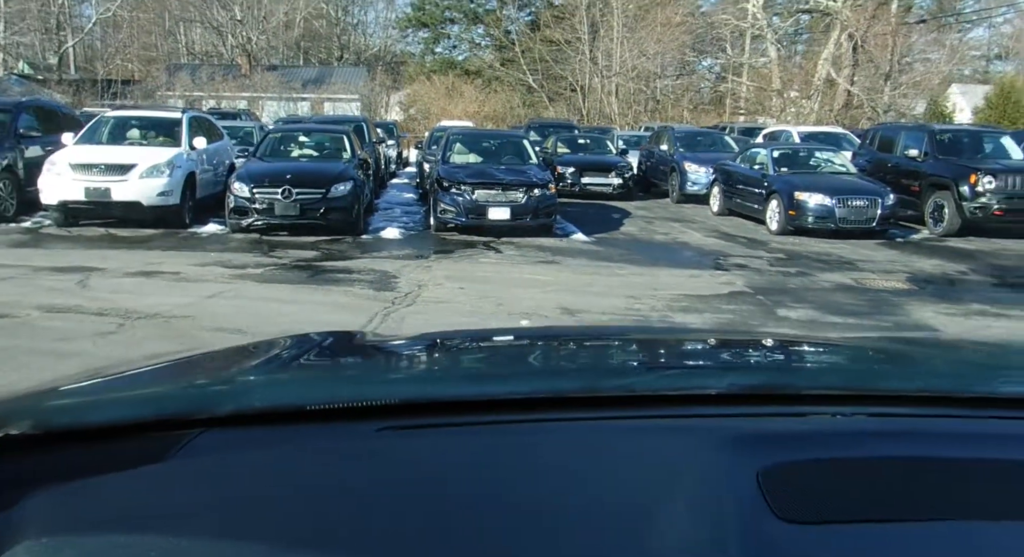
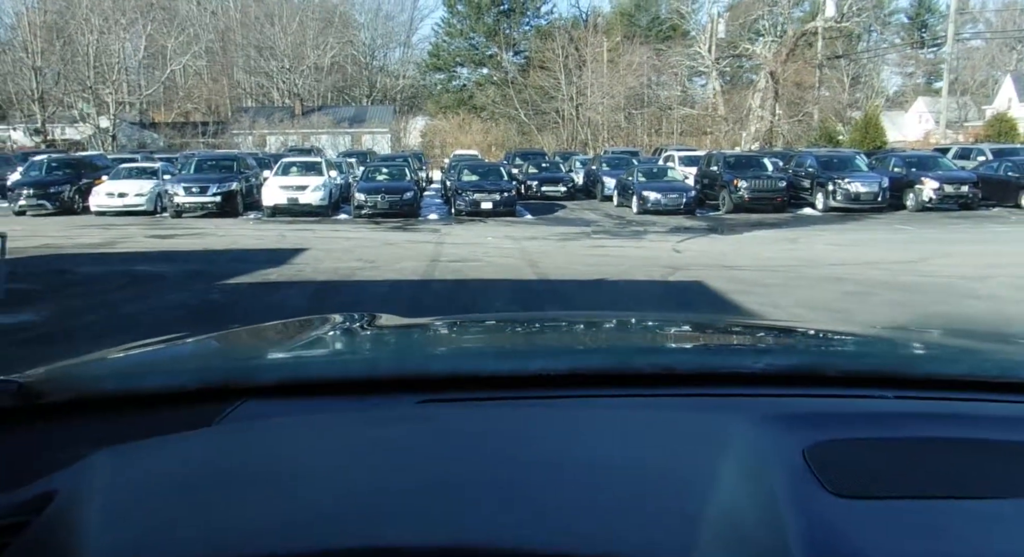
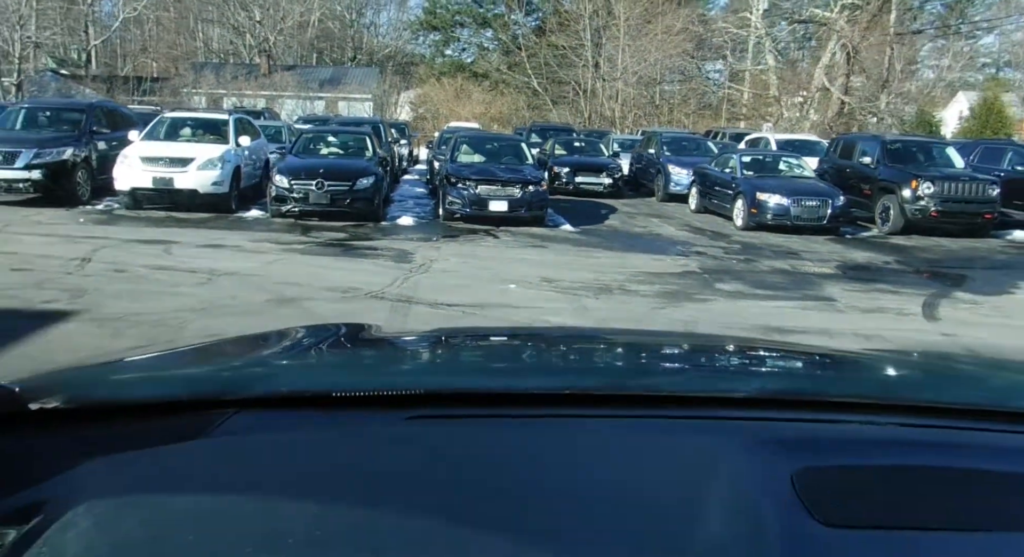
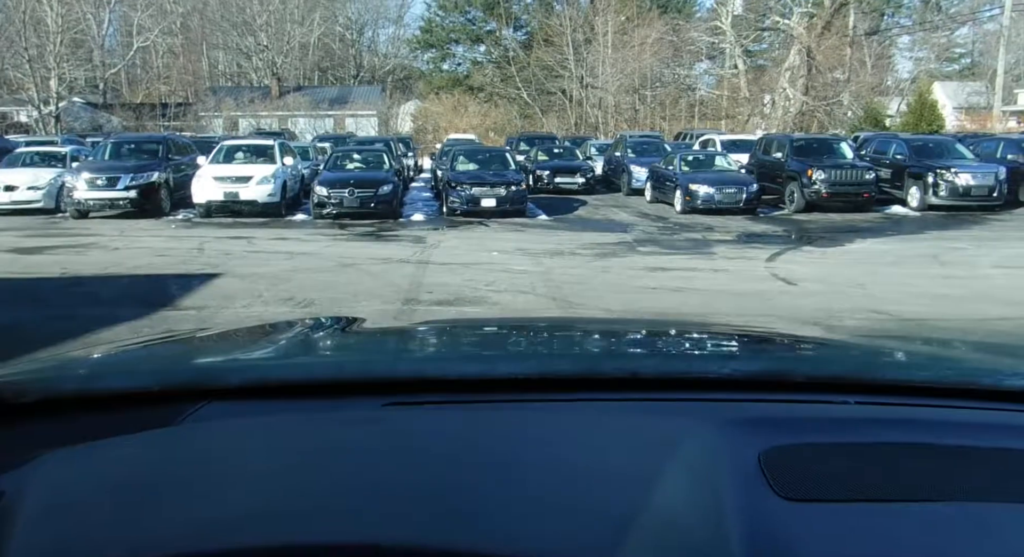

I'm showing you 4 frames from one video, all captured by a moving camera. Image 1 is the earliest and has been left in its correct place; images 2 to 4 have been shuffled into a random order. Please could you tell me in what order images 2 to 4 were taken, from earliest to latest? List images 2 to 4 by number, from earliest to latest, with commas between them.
3, 4, 2
